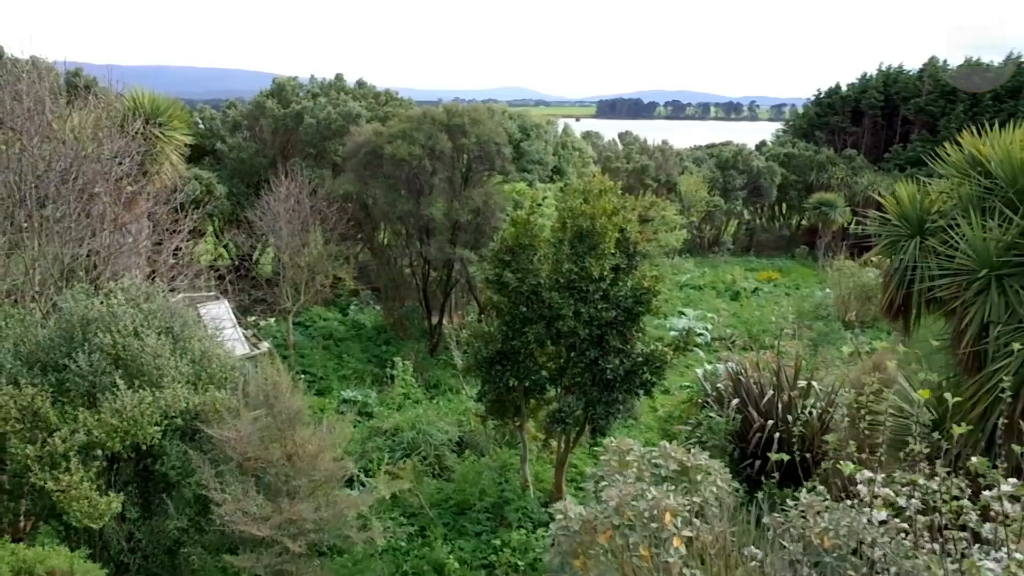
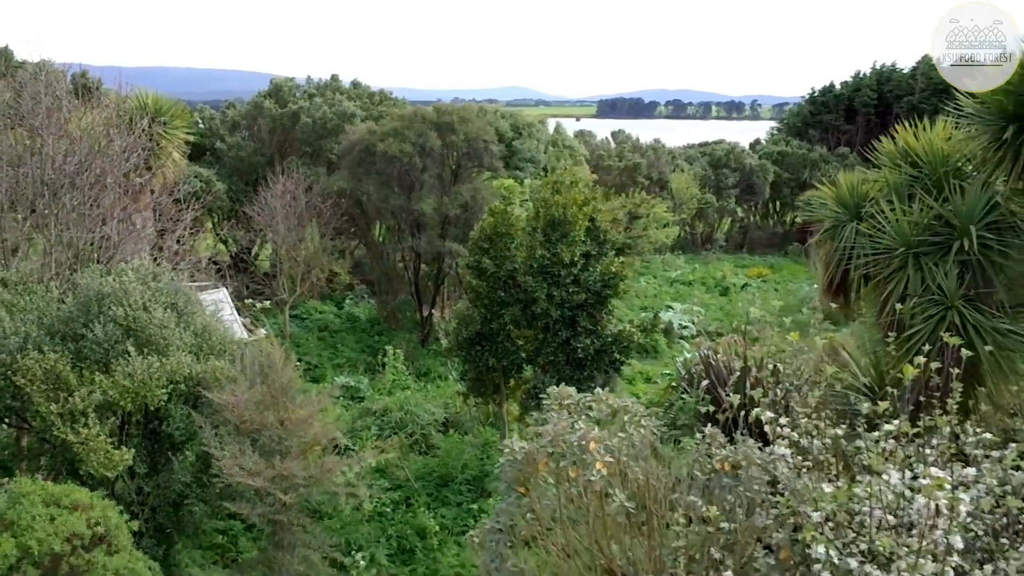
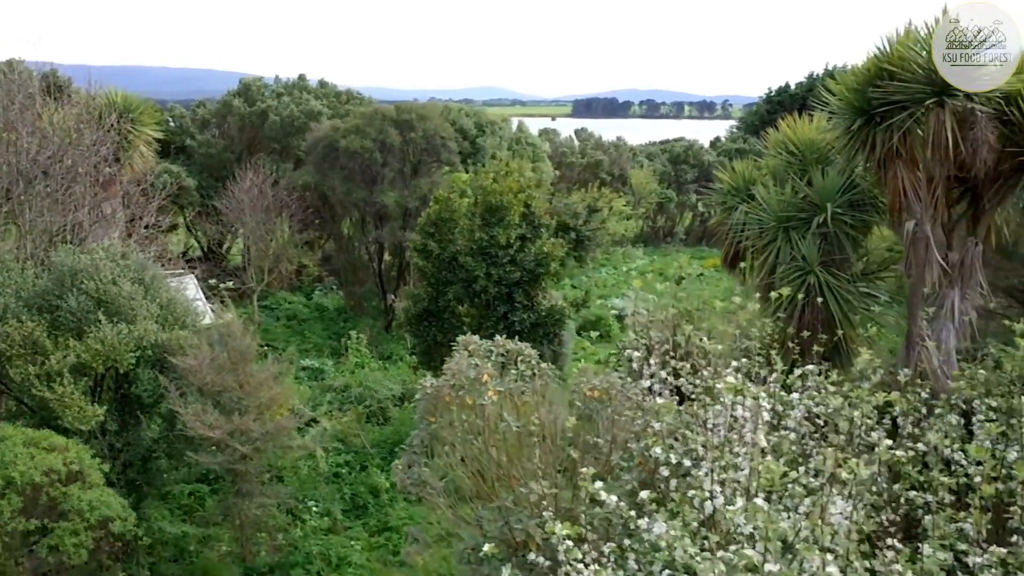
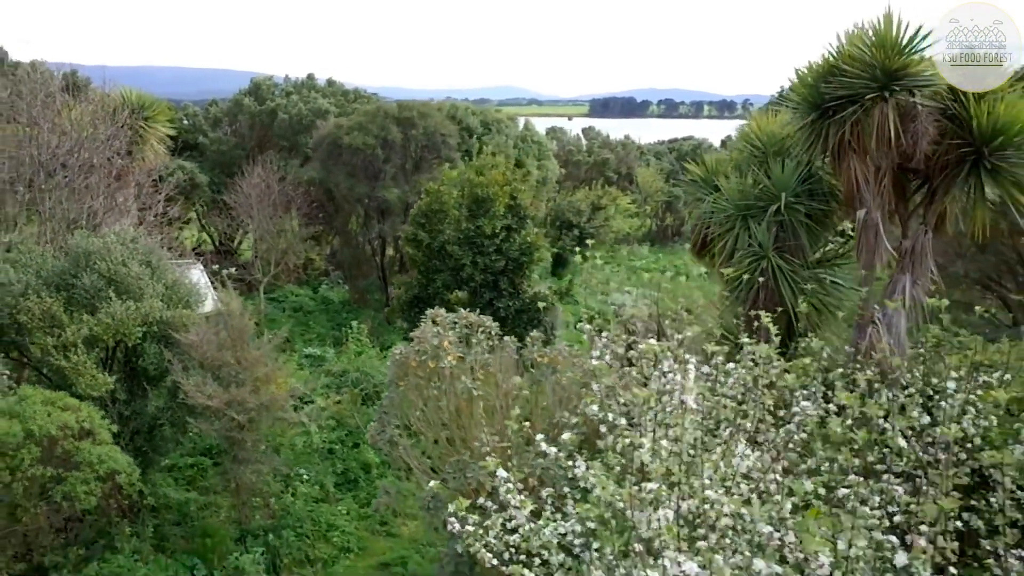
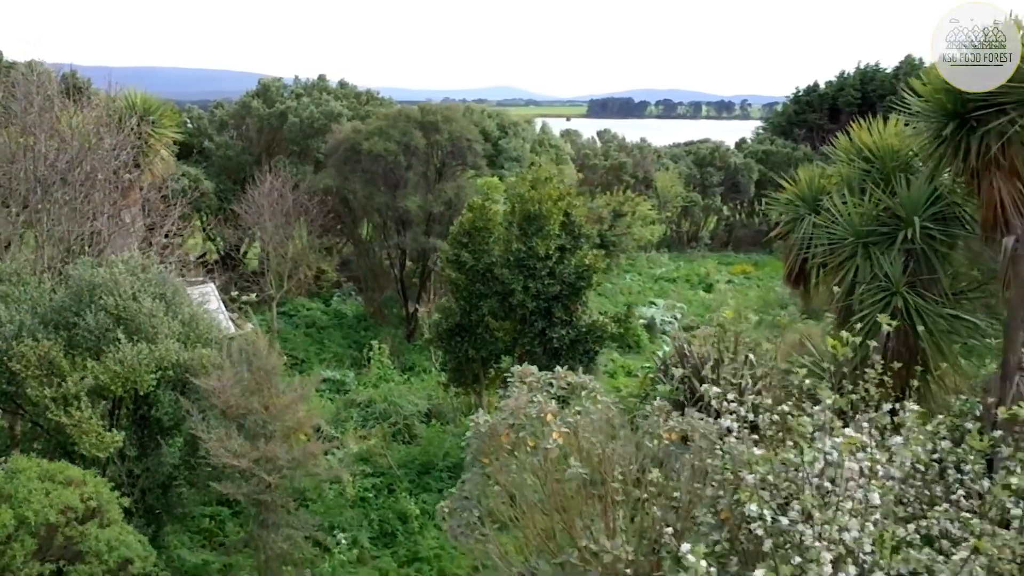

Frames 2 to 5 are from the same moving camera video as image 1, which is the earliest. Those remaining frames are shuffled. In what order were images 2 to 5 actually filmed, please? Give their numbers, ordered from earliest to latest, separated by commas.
2, 5, 3, 4
